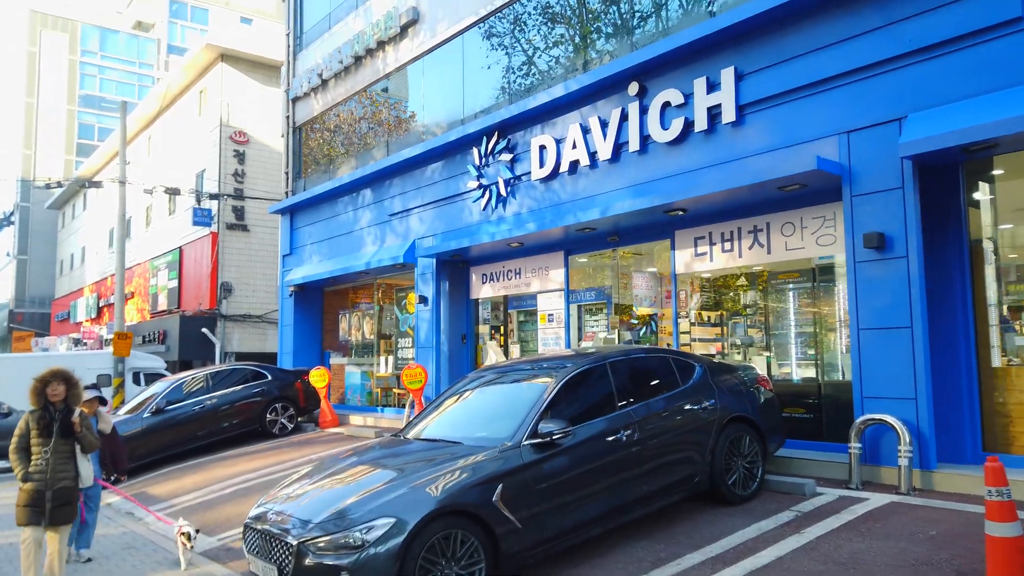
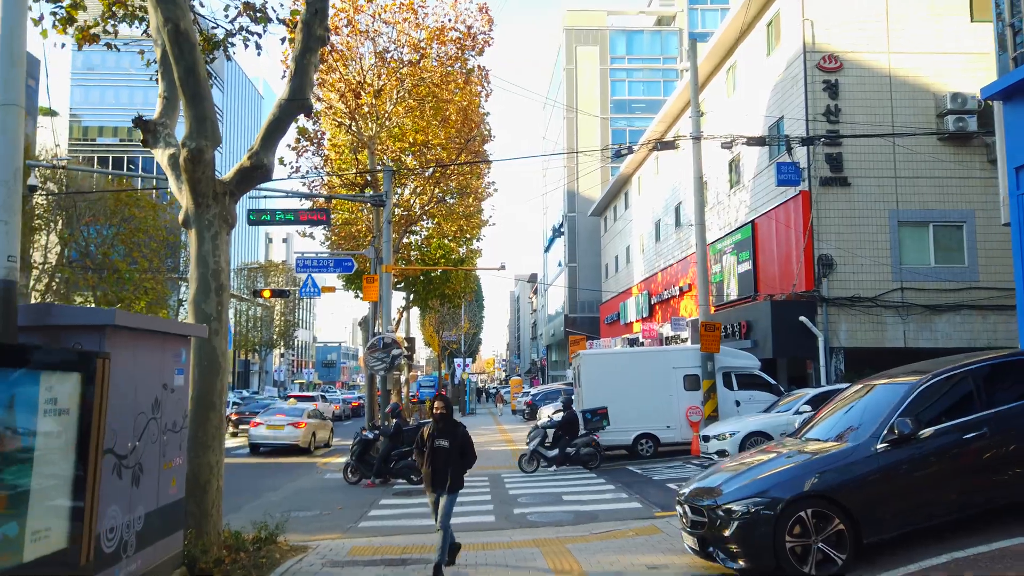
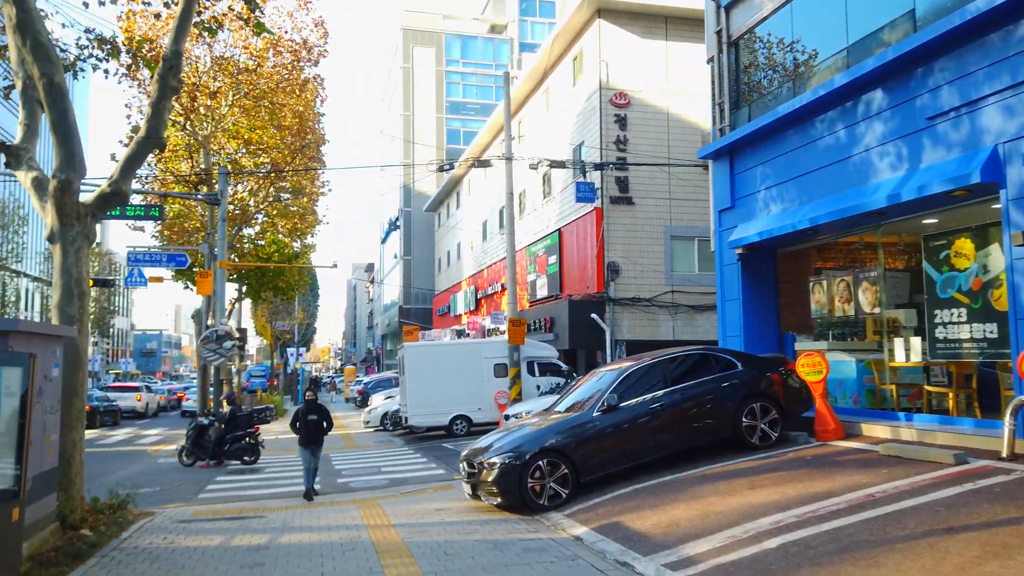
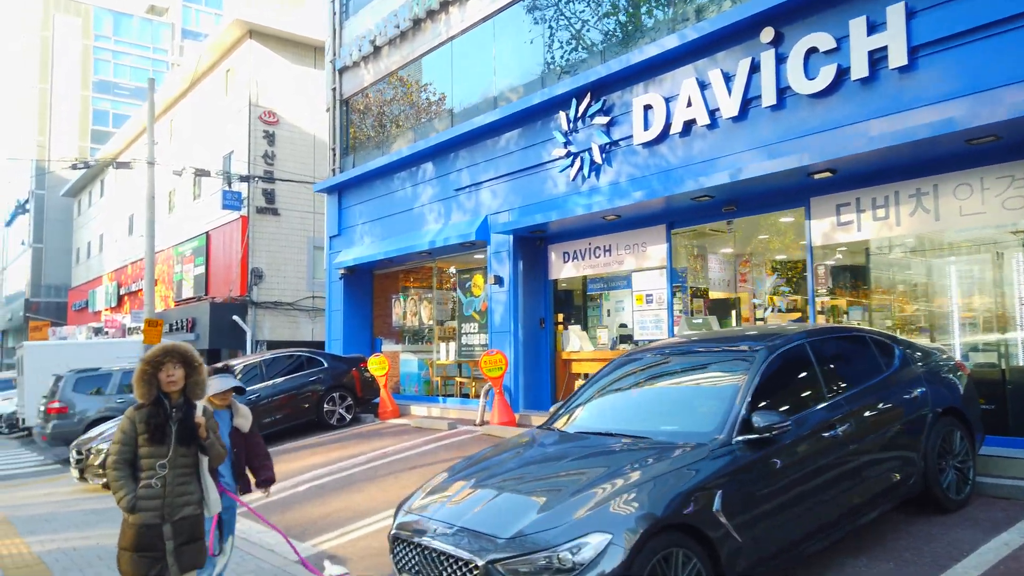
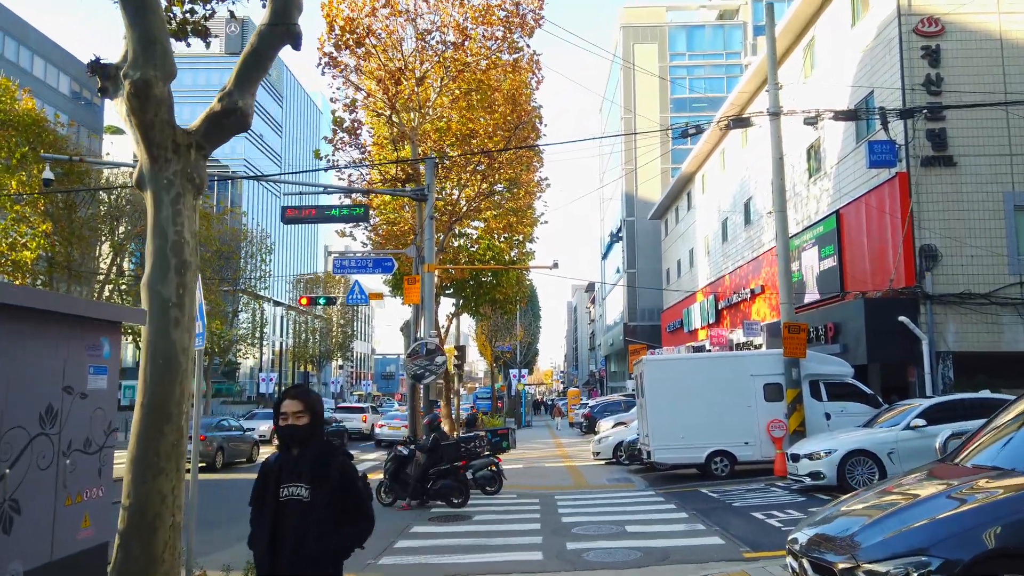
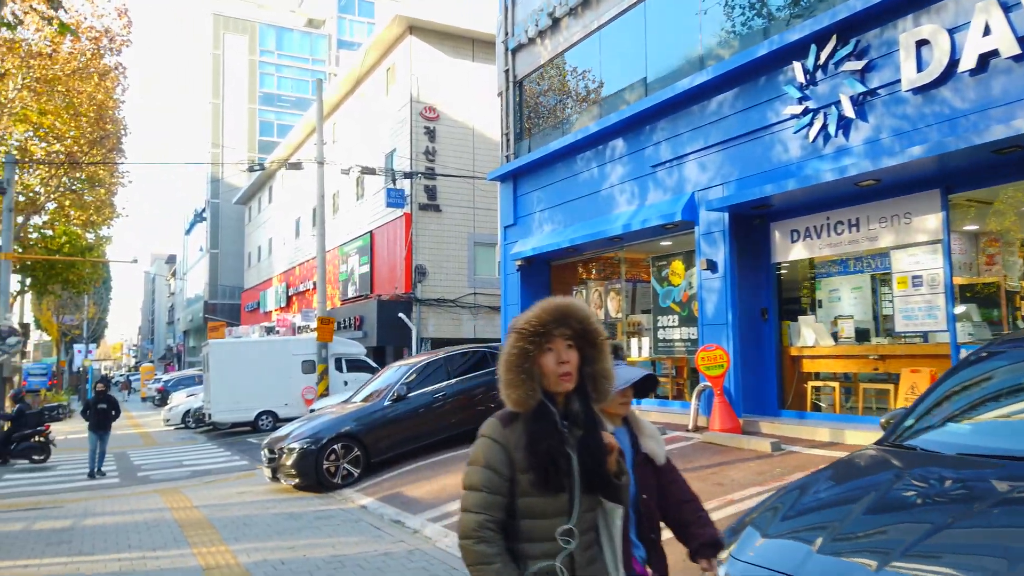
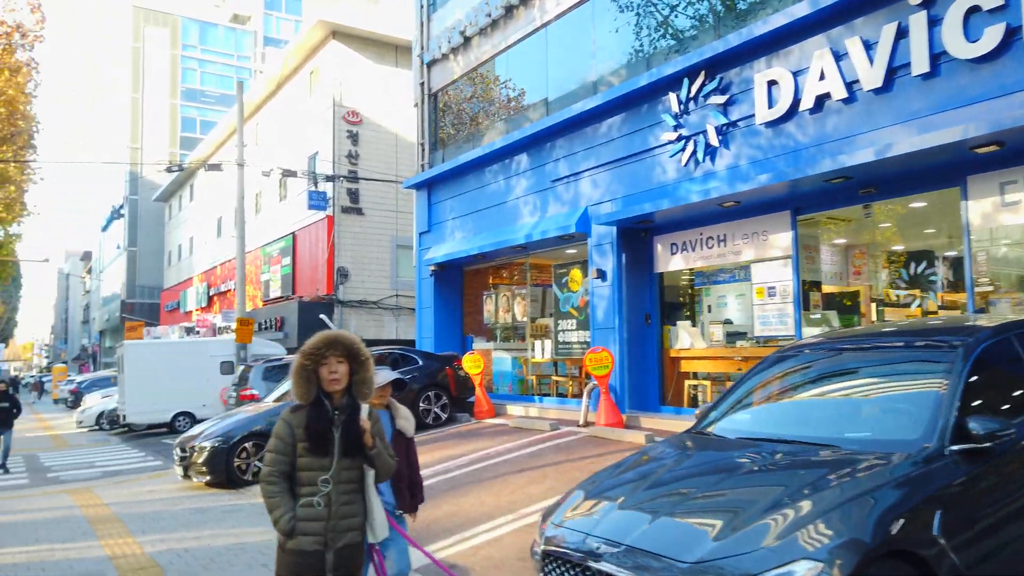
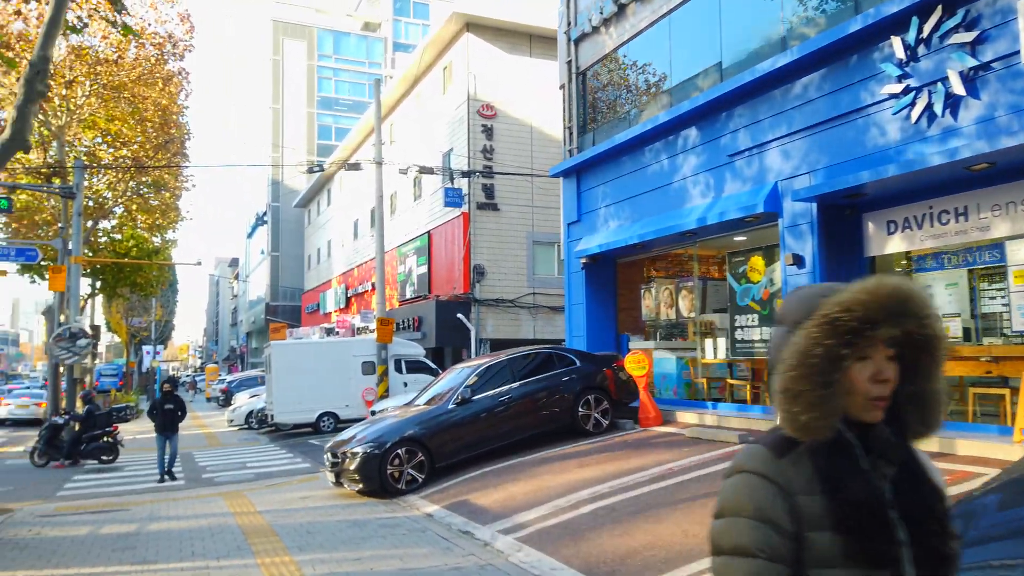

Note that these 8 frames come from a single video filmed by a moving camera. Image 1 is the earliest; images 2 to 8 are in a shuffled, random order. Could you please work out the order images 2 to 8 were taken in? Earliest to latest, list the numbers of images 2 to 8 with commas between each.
4, 7, 6, 8, 3, 2, 5
